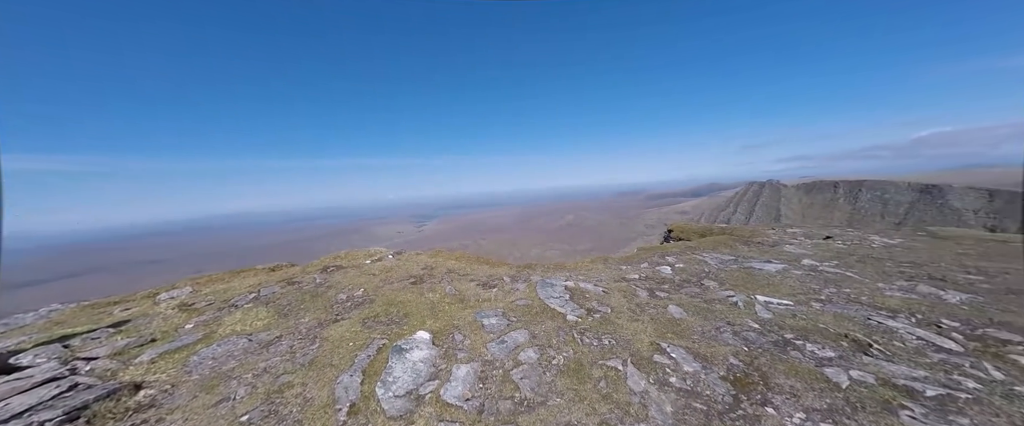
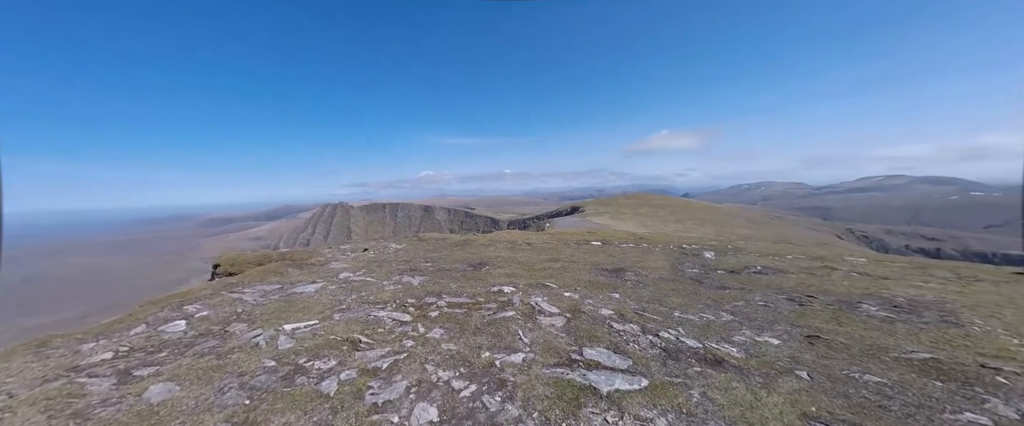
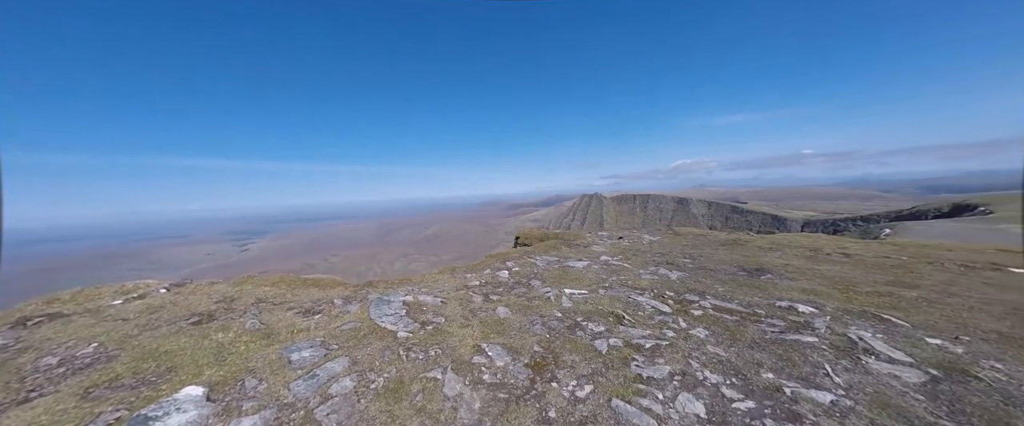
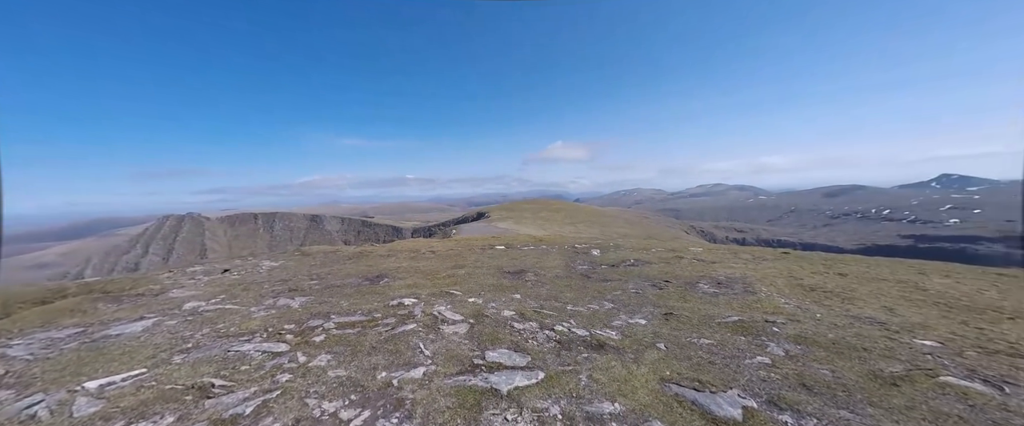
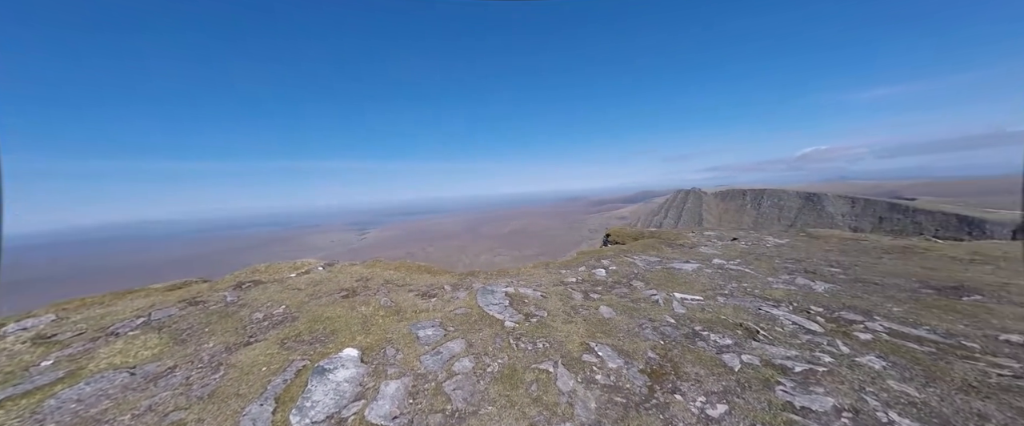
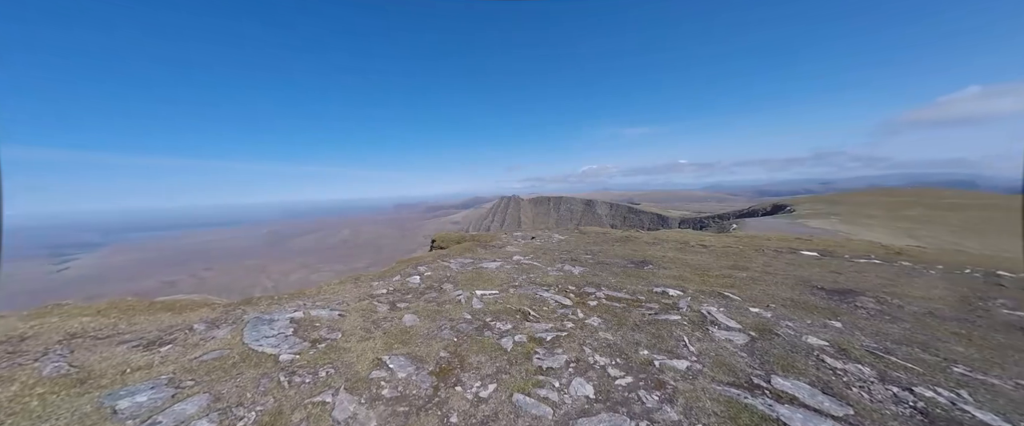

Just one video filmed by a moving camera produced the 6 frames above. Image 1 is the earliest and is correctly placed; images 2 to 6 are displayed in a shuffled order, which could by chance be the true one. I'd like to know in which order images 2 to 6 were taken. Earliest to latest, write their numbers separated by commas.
5, 3, 6, 2, 4
